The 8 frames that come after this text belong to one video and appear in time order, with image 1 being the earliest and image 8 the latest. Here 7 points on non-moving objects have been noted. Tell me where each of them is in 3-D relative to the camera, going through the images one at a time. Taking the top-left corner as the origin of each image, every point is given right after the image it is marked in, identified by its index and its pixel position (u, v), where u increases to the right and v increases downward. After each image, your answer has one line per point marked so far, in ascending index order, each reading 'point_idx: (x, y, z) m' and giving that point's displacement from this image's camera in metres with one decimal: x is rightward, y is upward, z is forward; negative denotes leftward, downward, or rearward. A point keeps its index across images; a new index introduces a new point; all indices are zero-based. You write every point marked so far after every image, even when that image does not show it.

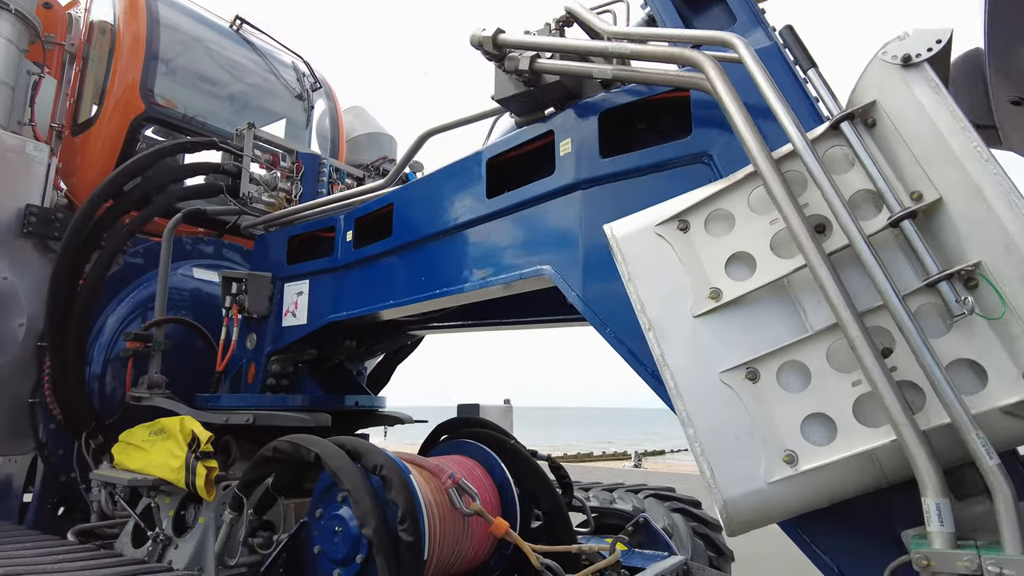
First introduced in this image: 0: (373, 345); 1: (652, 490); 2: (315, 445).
0: (-0.7, -0.3, +3.2) m
1: (+0.8, -1.2, +3.8) m
2: (-0.7, -0.5, +2.2) m
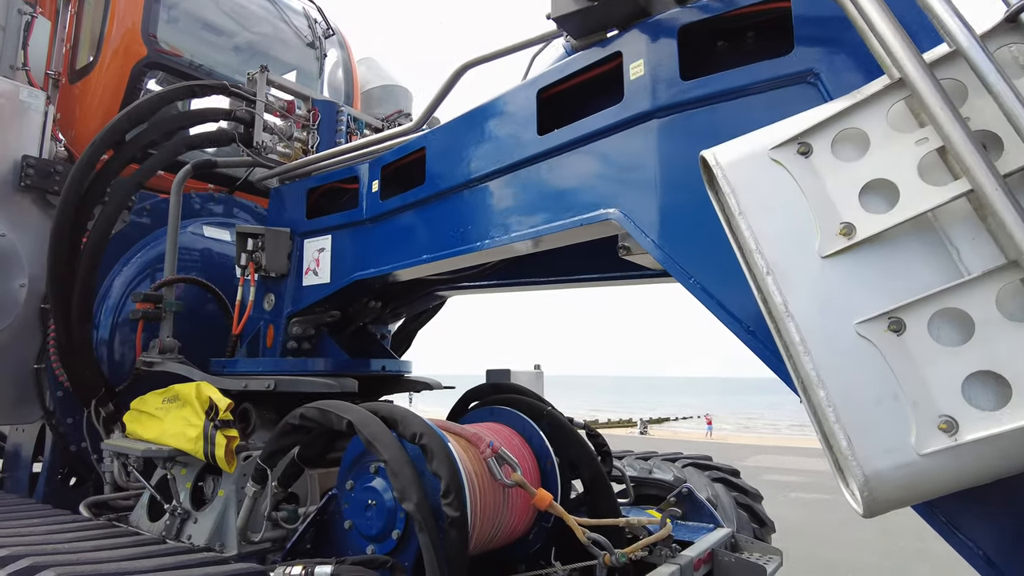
0: (-0.5, -0.1, +3.0) m
1: (+1.0, -1.0, +3.6) m
2: (-0.5, -0.4, +2.0) m
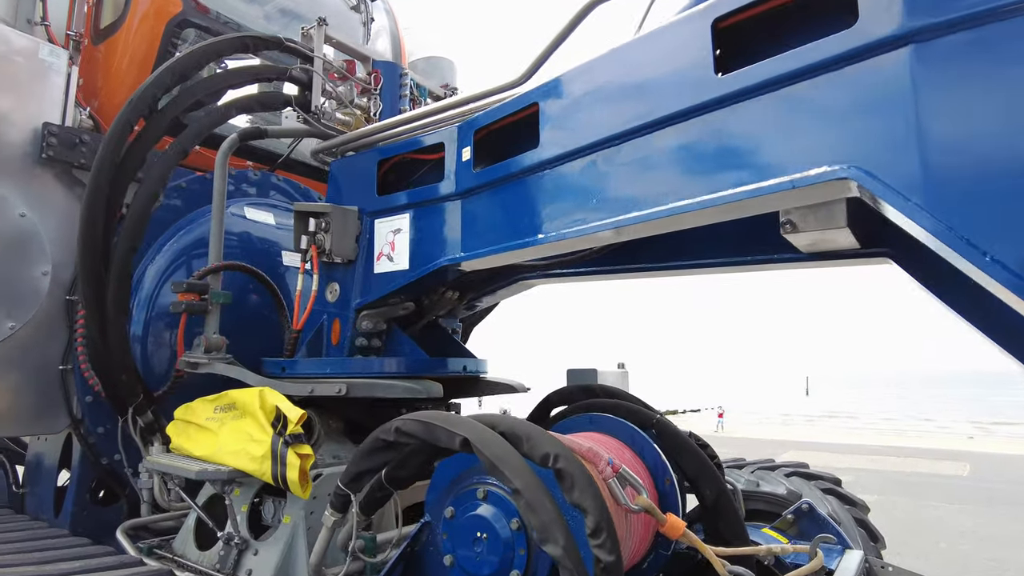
0: (-0.2, 0.0, +2.6) m
1: (+1.4, -0.9, +3.2) m
2: (-0.1, -0.4, +1.6) m
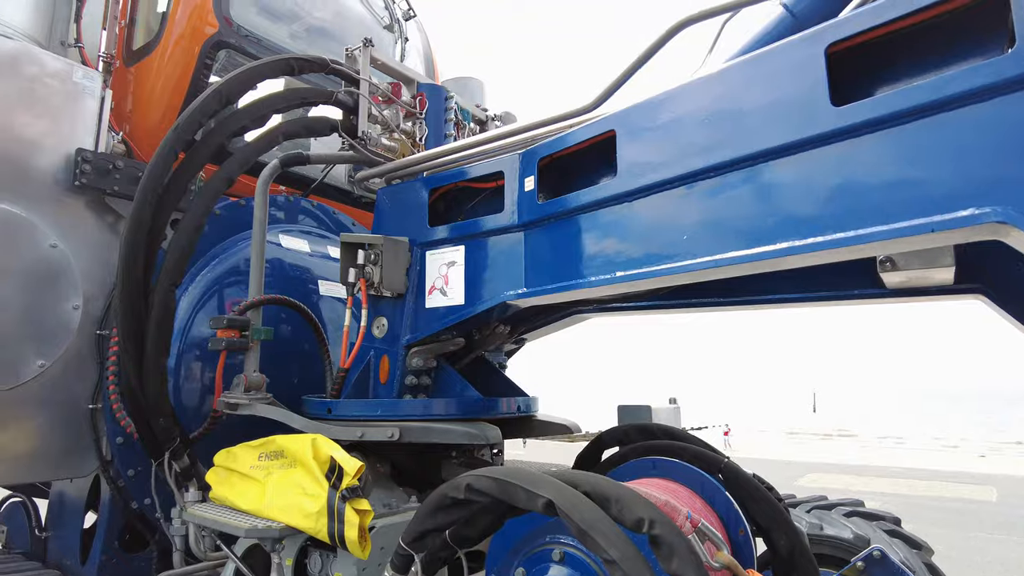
0: (+0.1, -0.2, +2.5) m
1: (+1.6, -1.0, +3.1) m
2: (+0.1, -0.5, +1.5) m
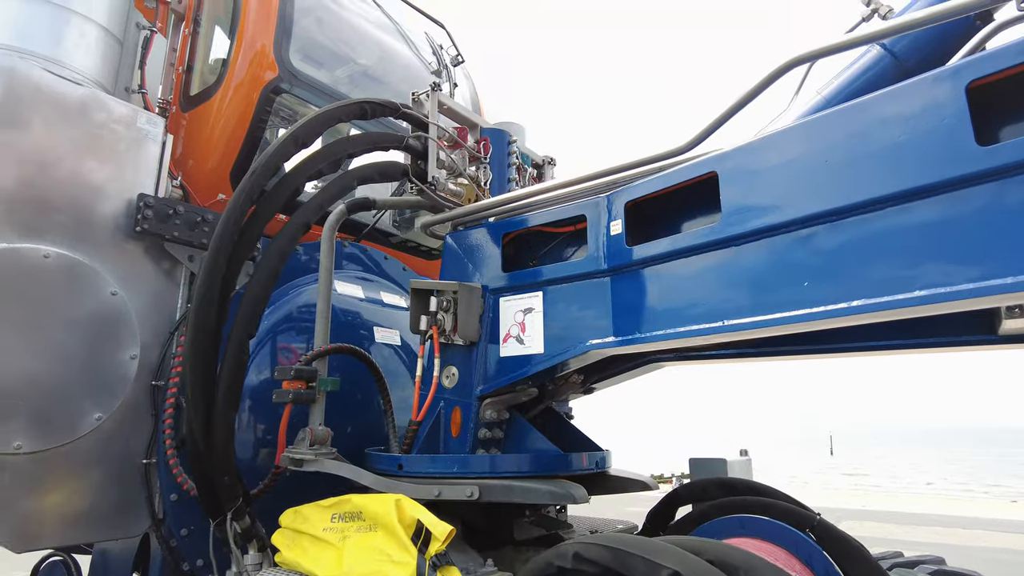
0: (+0.3, -0.3, +2.4) m
1: (+1.9, -1.2, +2.9) m
2: (+0.3, -0.6, +1.4) m
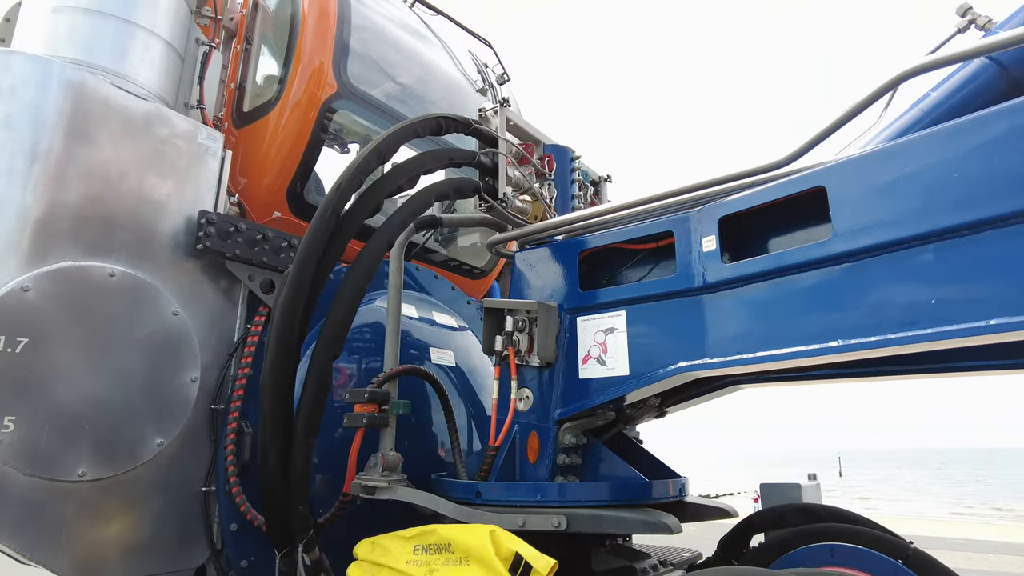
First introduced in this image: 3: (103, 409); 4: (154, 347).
0: (+0.6, -0.4, +2.3) m
1: (+2.1, -1.3, +2.8) m
2: (+0.6, -0.6, +1.3) m
3: (-1.2, -0.4, +1.9) m
4: (-1.1, -0.2, +2.1) m
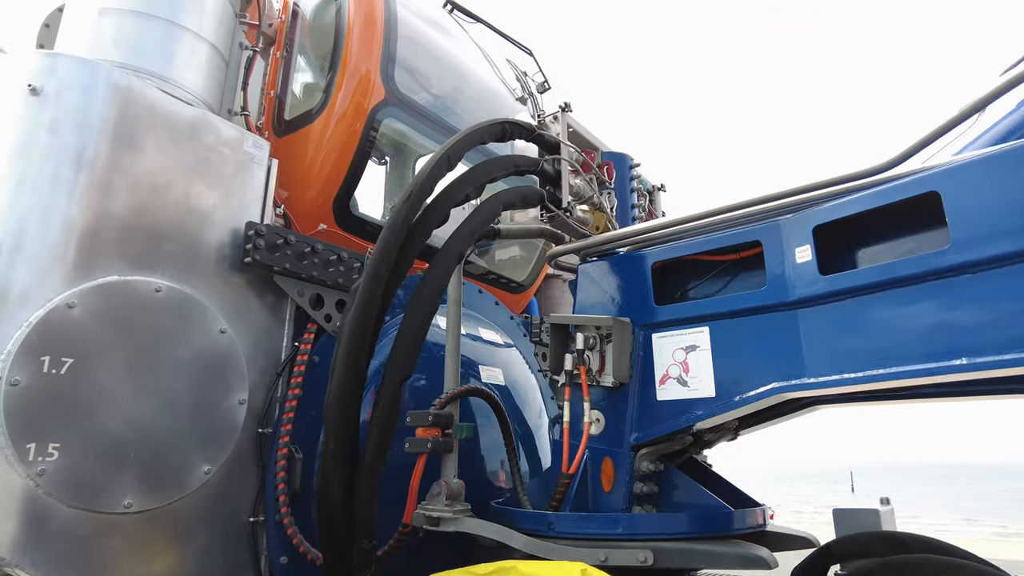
0: (+0.8, -0.5, +2.1) m
1: (+2.3, -1.4, +2.6) m
2: (+0.8, -0.6, +1.1) m
3: (-1.0, -0.4, +1.8) m
4: (-0.9, -0.2, +1.9) m
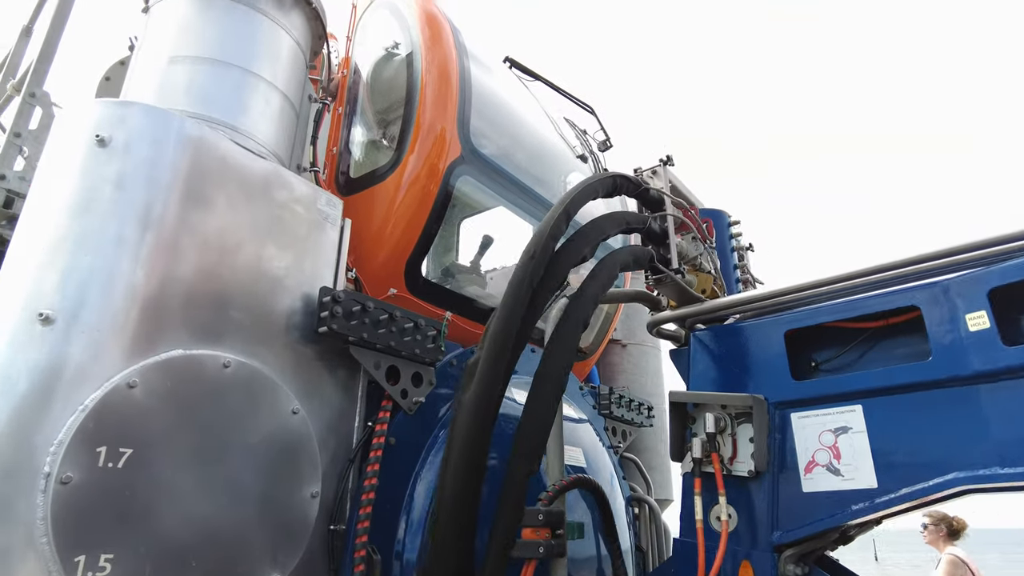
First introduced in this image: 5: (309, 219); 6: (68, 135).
0: (+1.1, -0.7, +1.9) m
1: (+2.7, -1.6, +2.2) m
2: (+1.1, -0.7, +0.8) m
3: (-0.7, -0.6, +1.5) m
4: (-0.6, -0.4, +1.7) m
5: (-0.6, +0.2, +2.0) m
6: (-1.1, +0.4, +1.6) m
